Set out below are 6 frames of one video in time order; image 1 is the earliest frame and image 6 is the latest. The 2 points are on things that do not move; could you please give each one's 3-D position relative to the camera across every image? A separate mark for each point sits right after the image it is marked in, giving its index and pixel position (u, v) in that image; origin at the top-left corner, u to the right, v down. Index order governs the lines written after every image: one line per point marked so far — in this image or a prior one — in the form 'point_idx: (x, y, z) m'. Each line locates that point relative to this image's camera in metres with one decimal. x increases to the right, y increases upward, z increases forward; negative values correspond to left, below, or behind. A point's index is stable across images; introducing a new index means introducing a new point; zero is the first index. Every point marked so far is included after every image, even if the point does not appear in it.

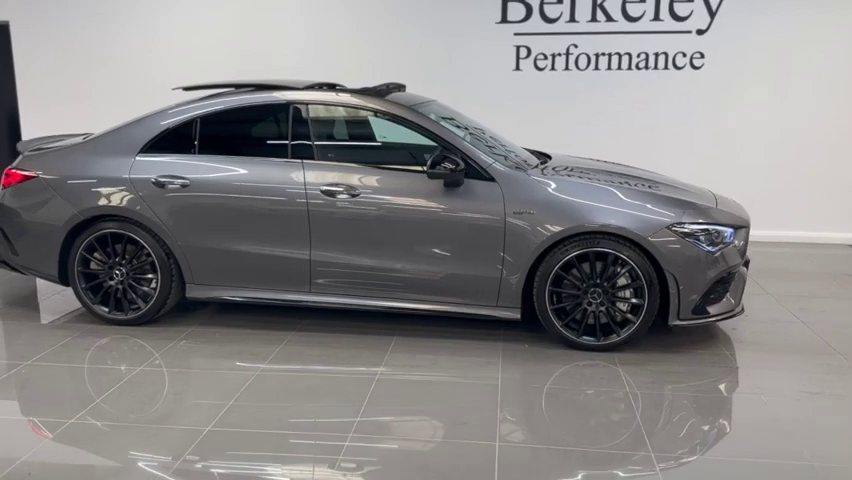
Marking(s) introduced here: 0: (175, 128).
0: (-1.5, +0.7, +4.3) m
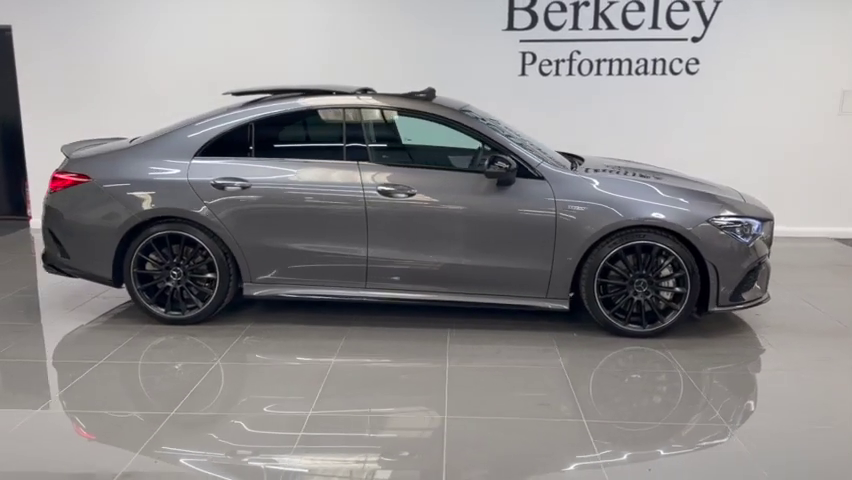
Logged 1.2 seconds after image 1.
0: (-1.2, +0.7, +4.4) m
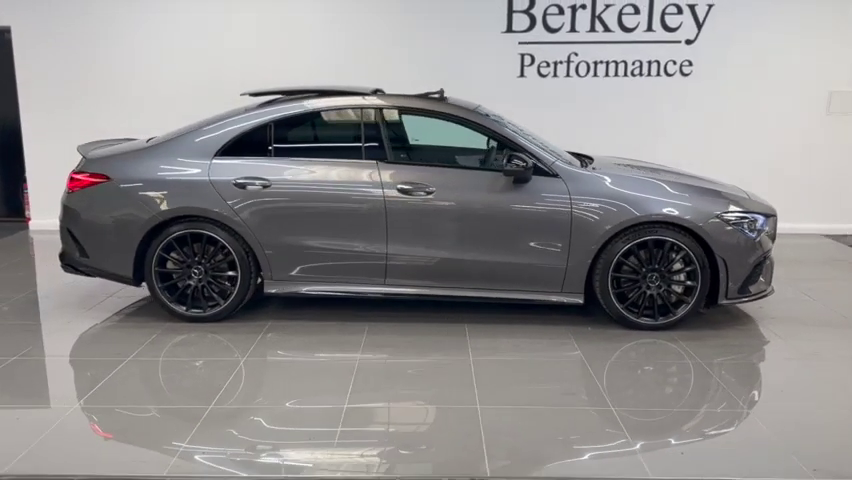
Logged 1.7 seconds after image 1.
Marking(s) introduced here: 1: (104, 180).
0: (-1.1, +0.7, +4.5) m
1: (-2.1, +0.4, +4.5) m
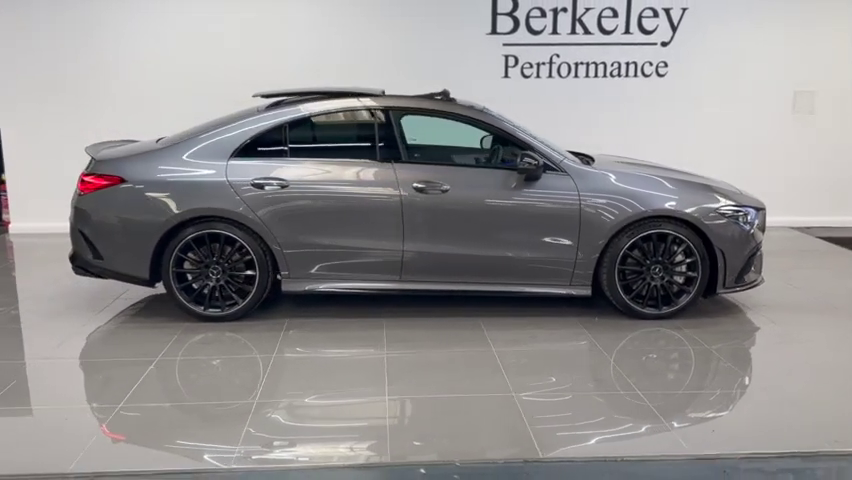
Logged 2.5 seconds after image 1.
0: (-1.0, +0.7, +4.6) m
1: (-2.0, +0.4, +4.5) m
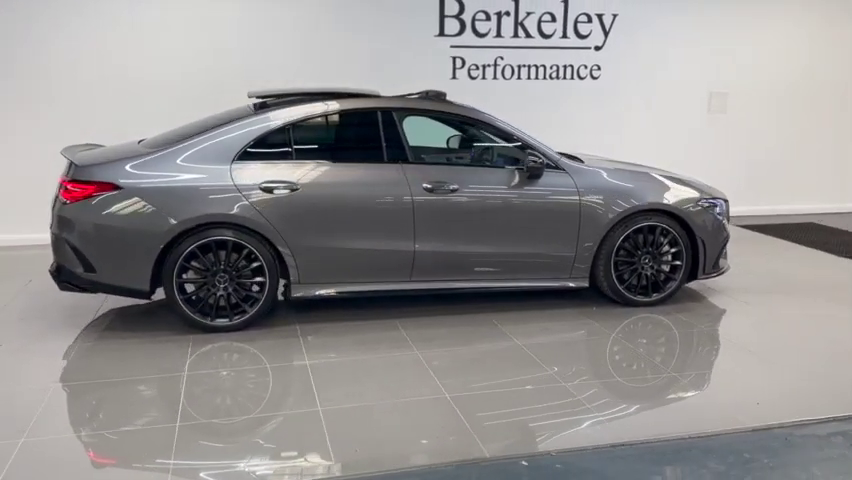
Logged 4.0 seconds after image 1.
0: (-1.0, +0.7, +4.4) m
1: (-1.9, +0.3, +4.2) m
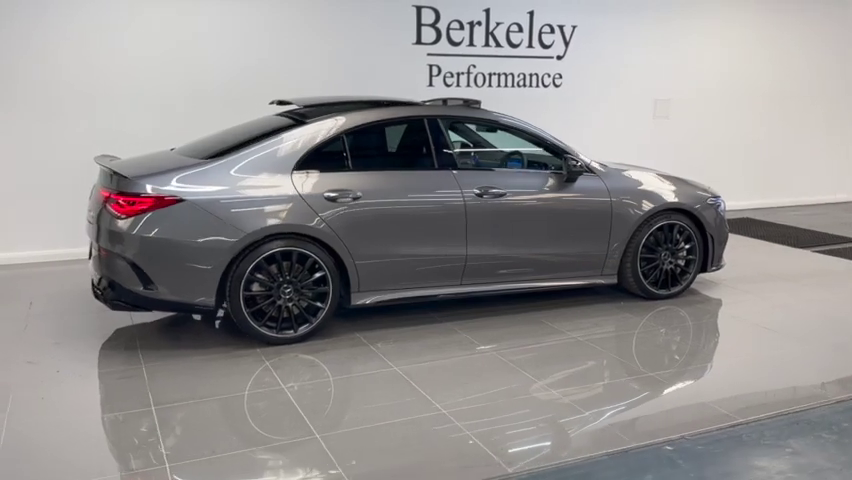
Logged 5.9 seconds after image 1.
0: (-0.7, +0.6, +4.4) m
1: (-1.5, +0.2, +4.0) m
